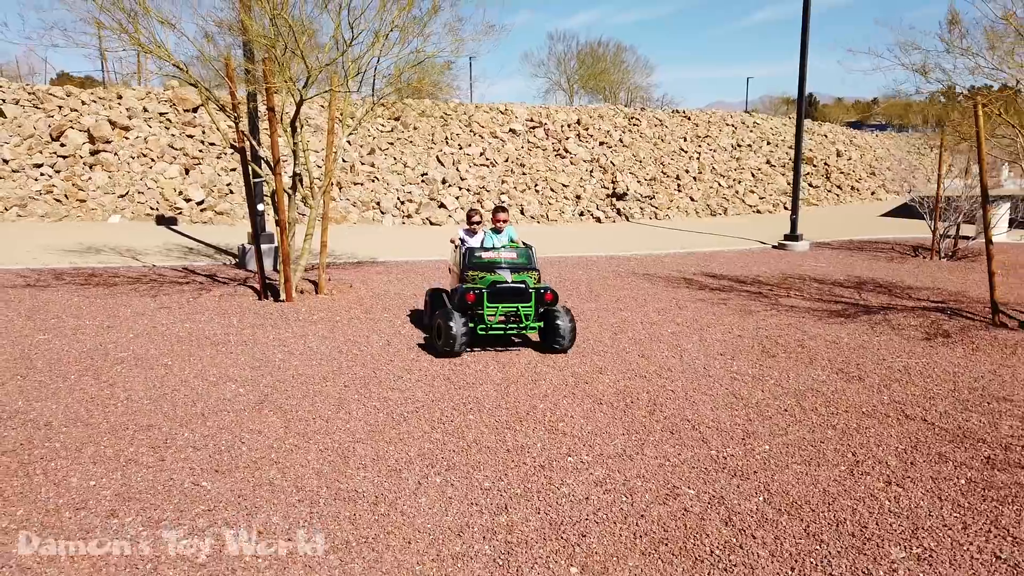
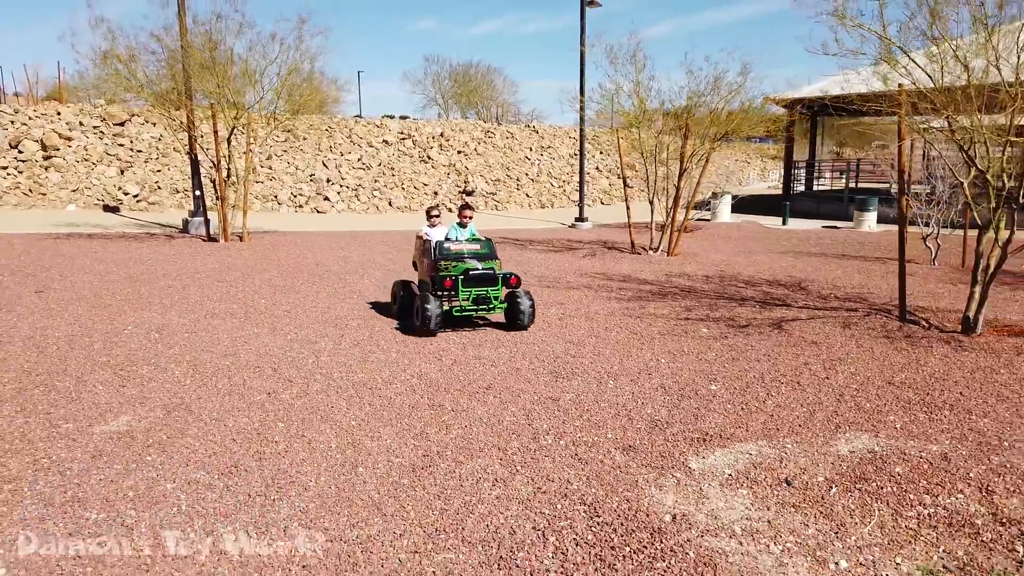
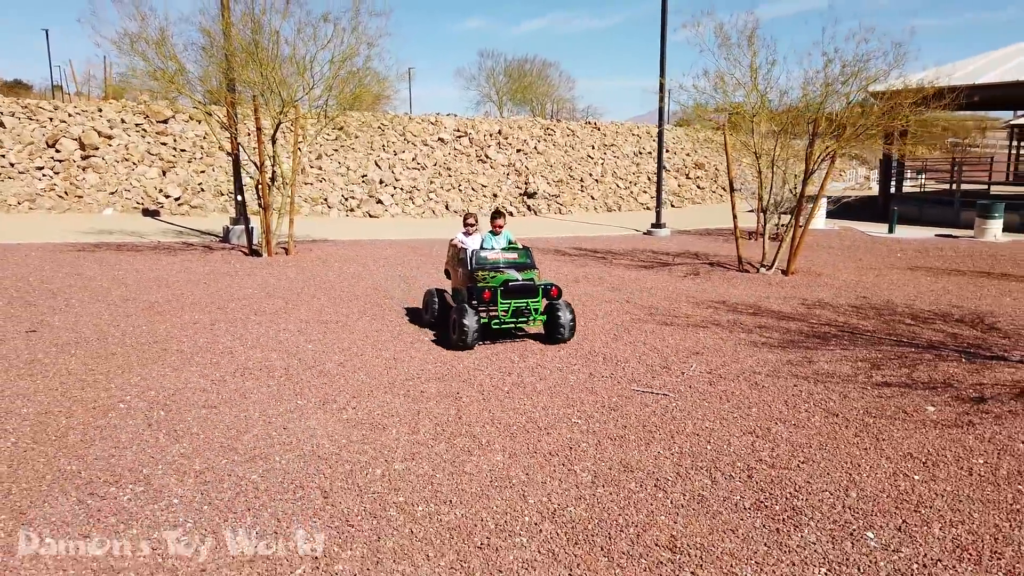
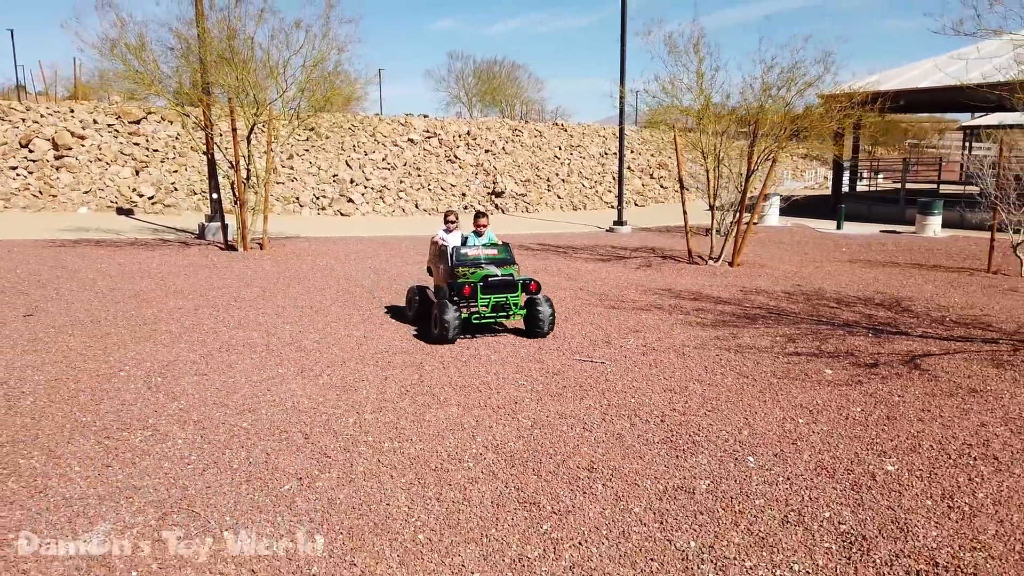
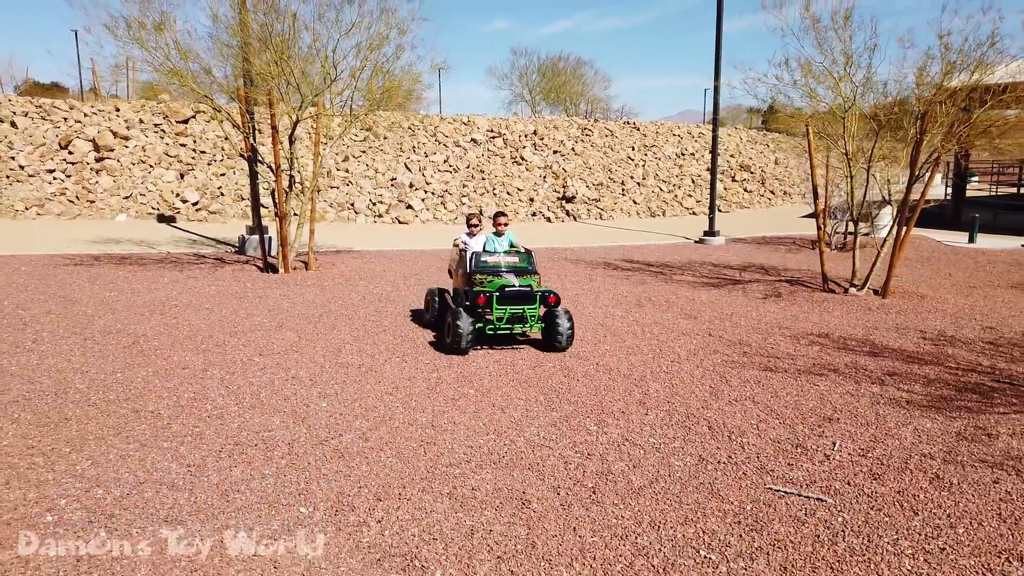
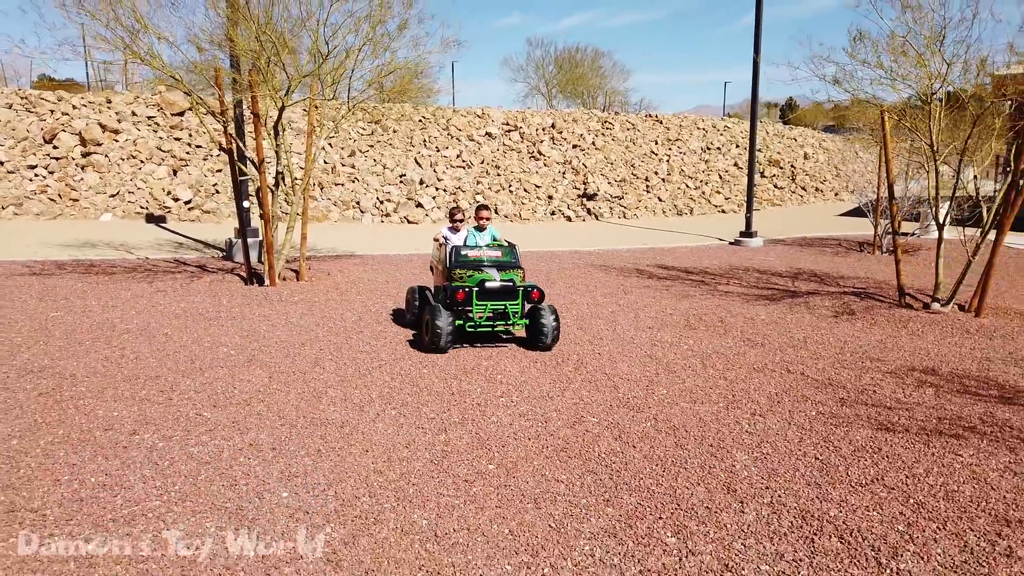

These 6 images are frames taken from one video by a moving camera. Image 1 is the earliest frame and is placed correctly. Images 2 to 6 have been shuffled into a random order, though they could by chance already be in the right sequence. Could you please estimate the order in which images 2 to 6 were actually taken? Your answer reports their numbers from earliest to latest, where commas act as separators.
6, 5, 3, 4, 2
